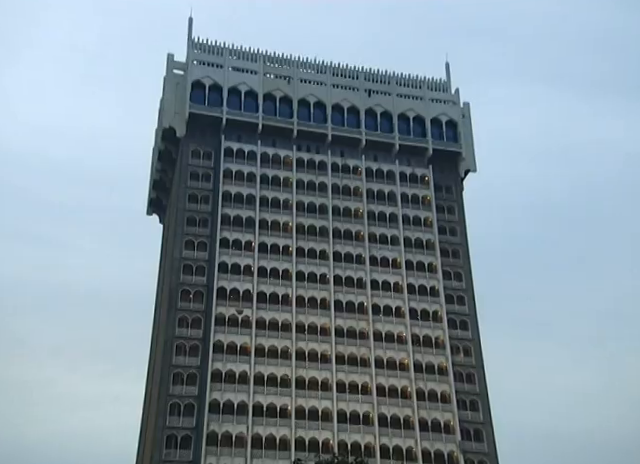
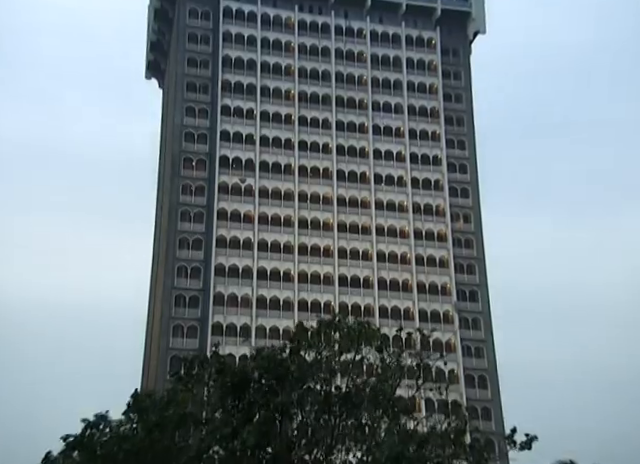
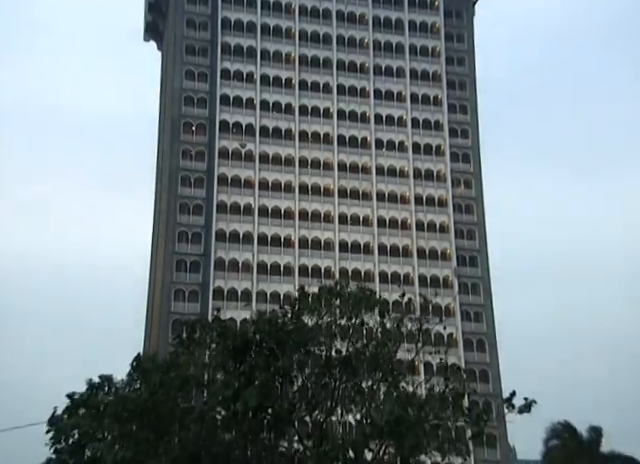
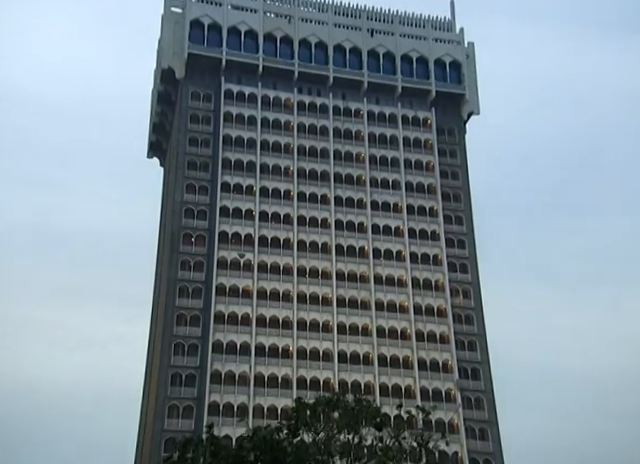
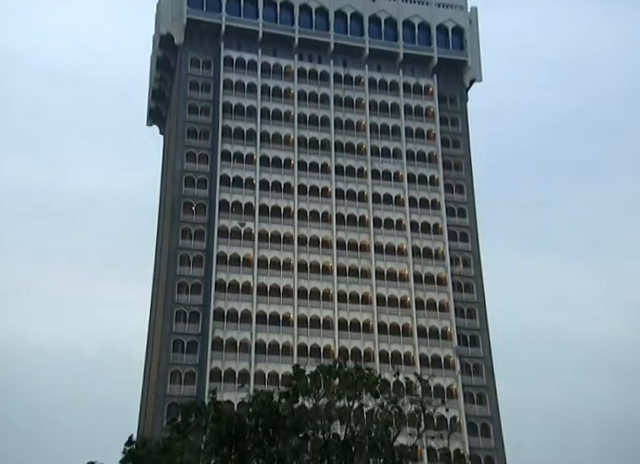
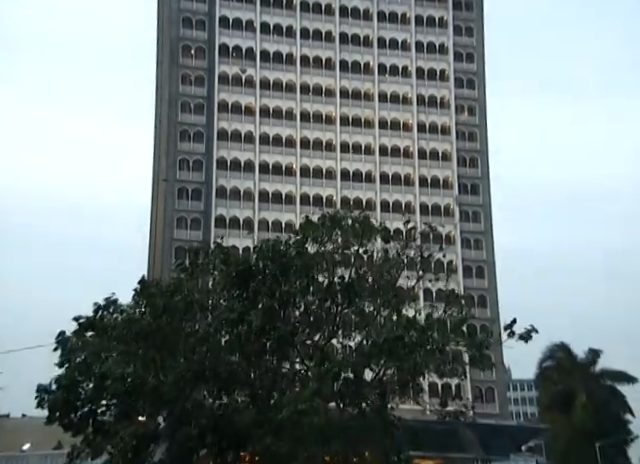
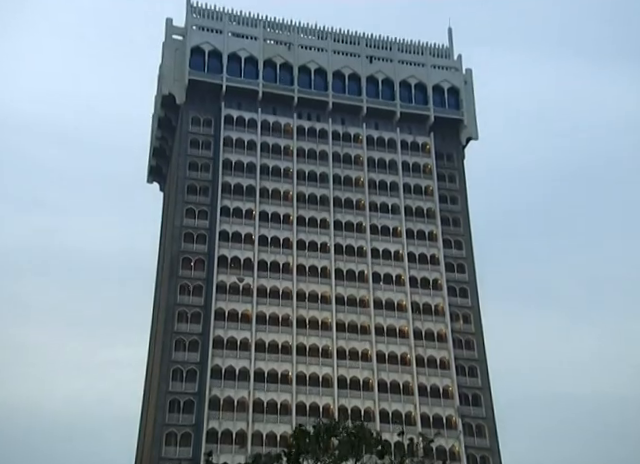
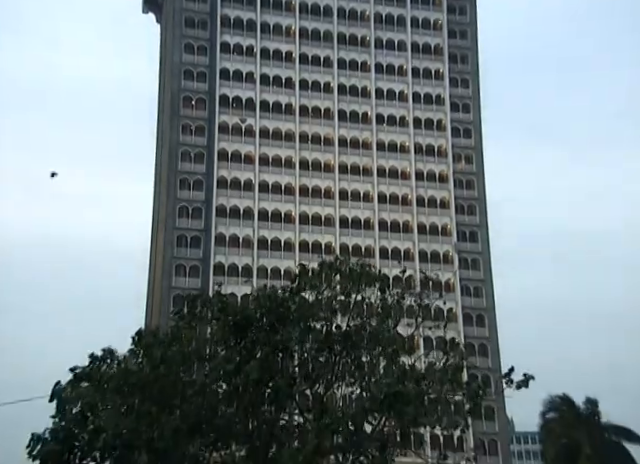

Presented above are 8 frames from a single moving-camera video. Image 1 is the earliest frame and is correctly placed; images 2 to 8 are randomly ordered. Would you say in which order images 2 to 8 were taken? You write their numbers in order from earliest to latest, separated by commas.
7, 4, 5, 2, 3, 8, 6
